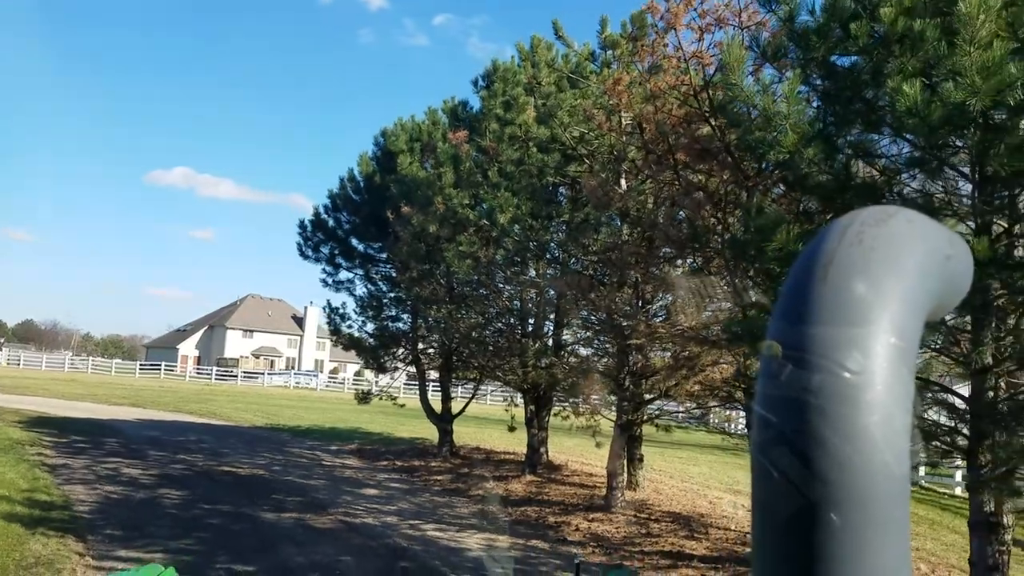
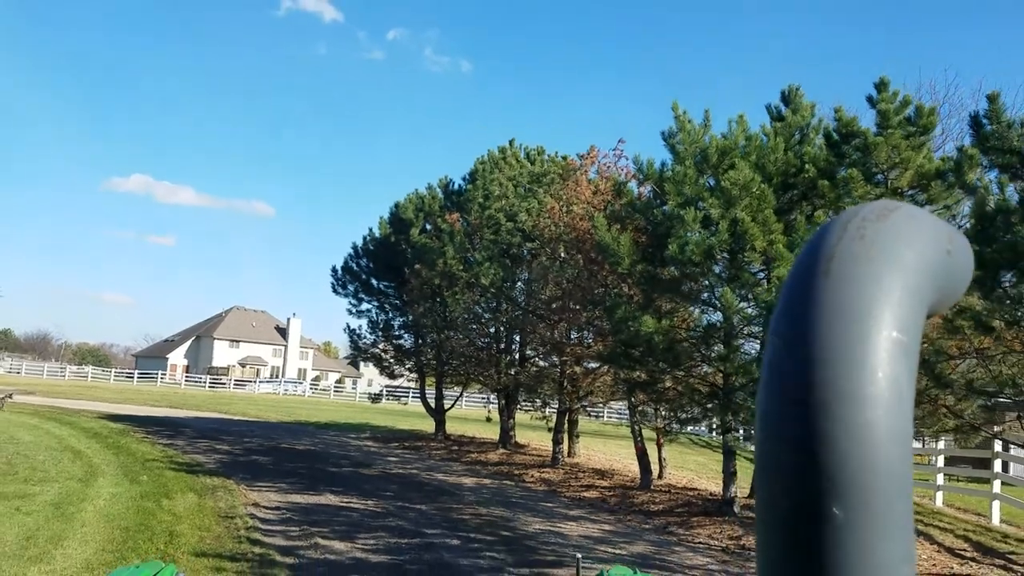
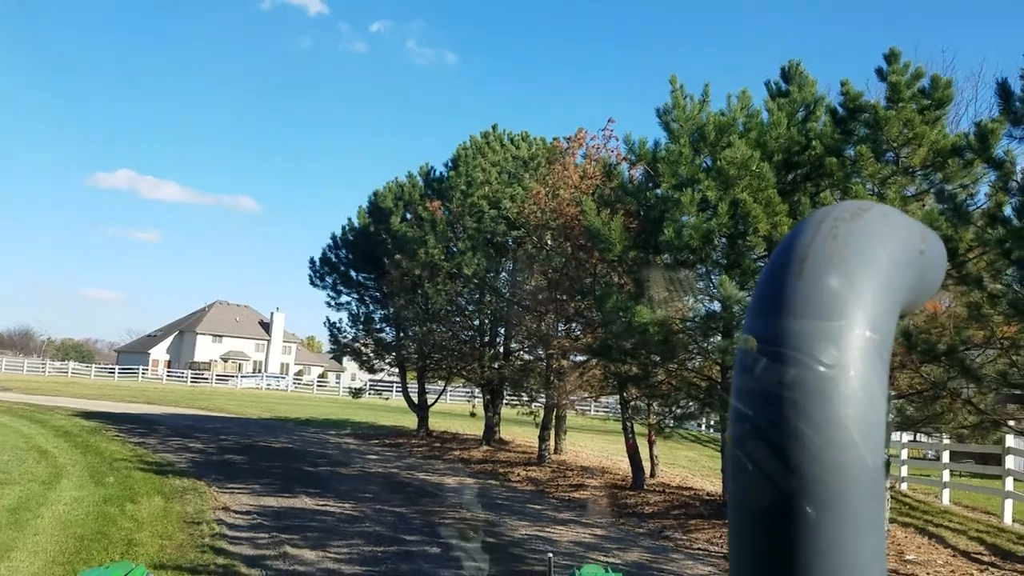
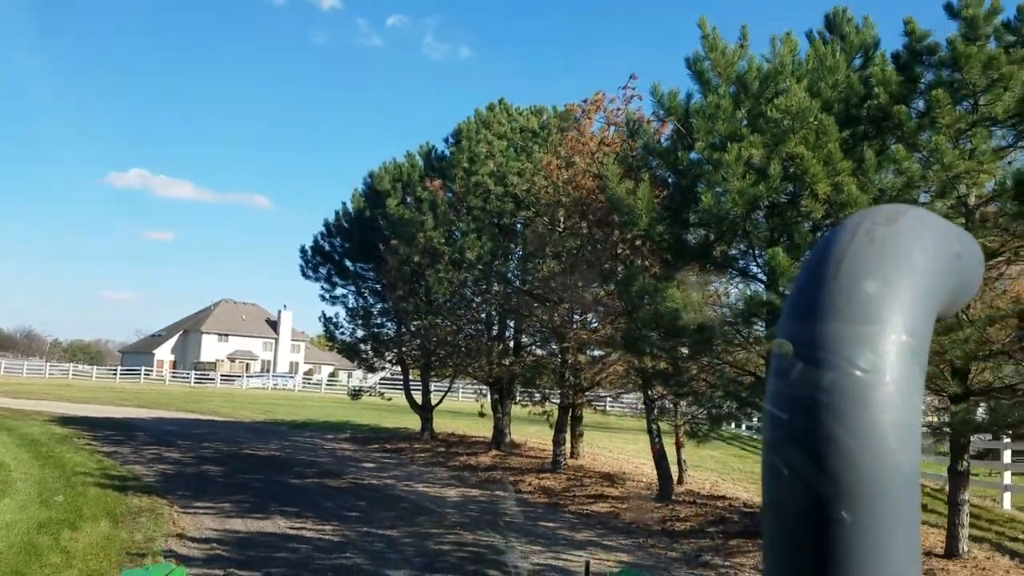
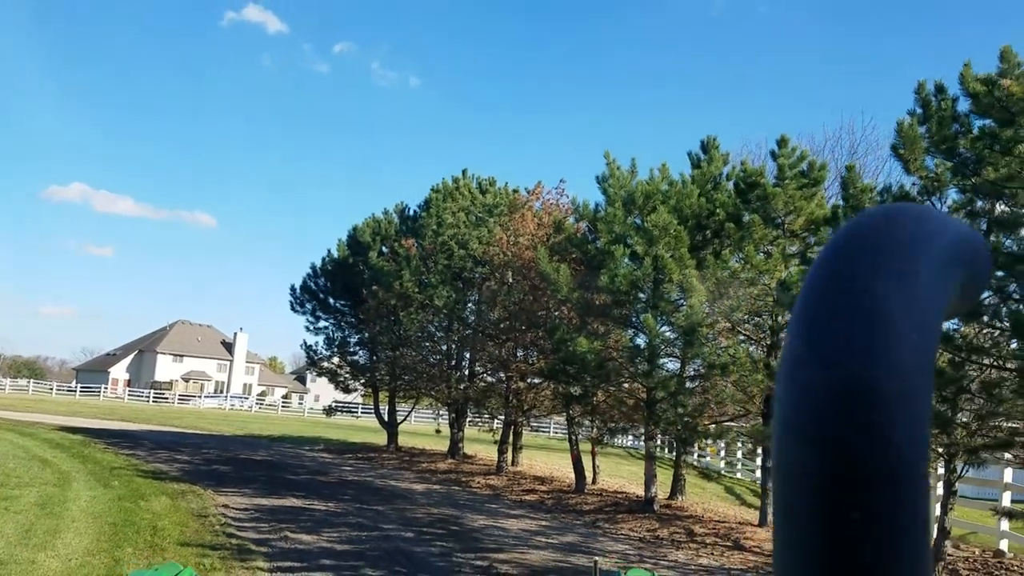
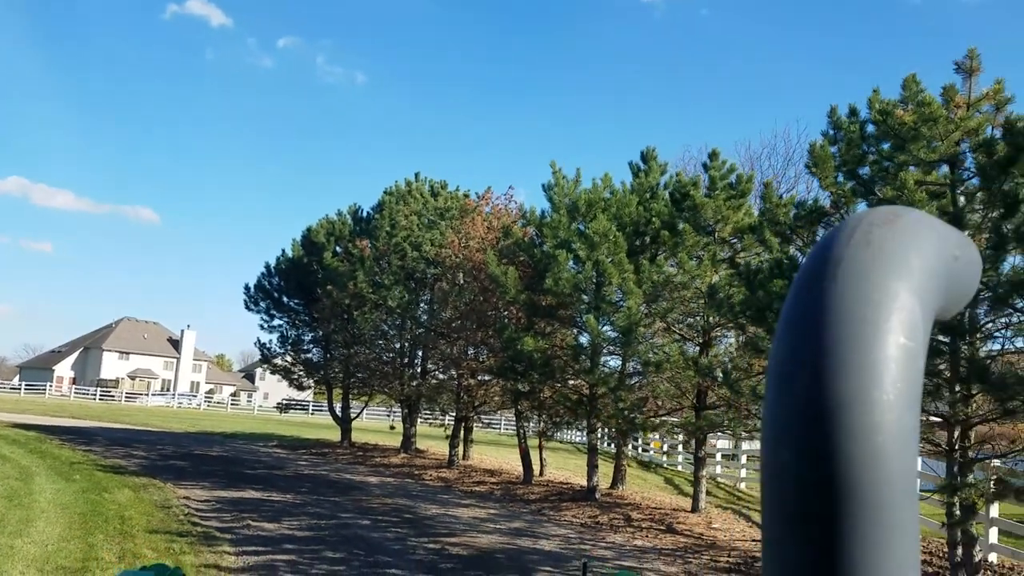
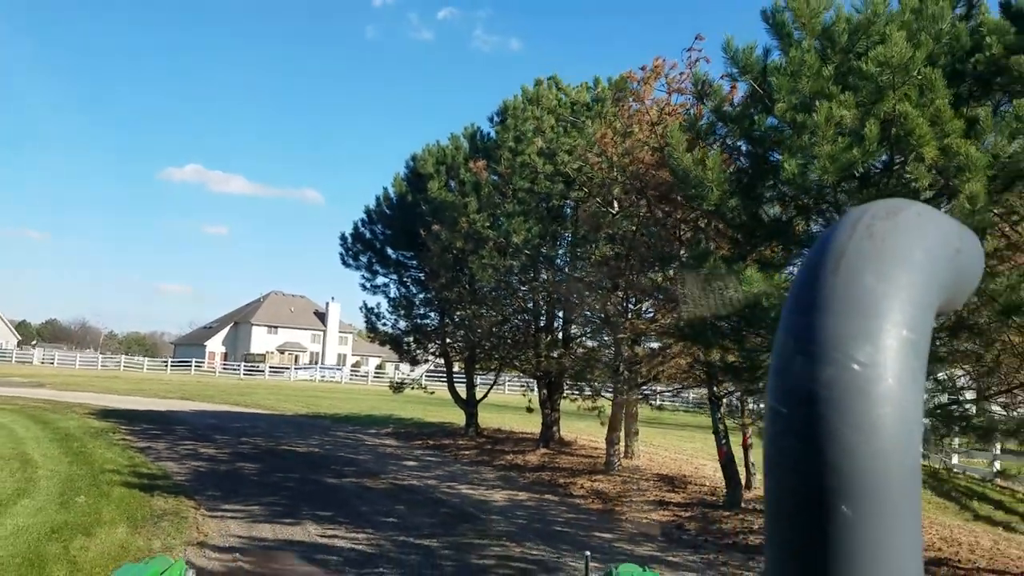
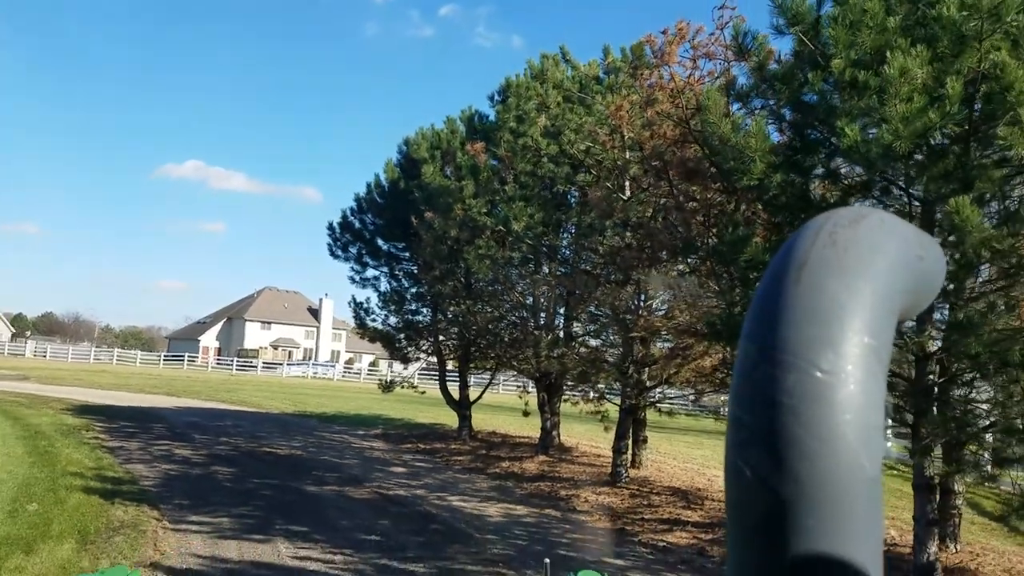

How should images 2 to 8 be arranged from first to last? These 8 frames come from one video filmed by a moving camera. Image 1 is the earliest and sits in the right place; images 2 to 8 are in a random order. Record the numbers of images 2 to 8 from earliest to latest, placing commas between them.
8, 7, 4, 3, 2, 5, 6
